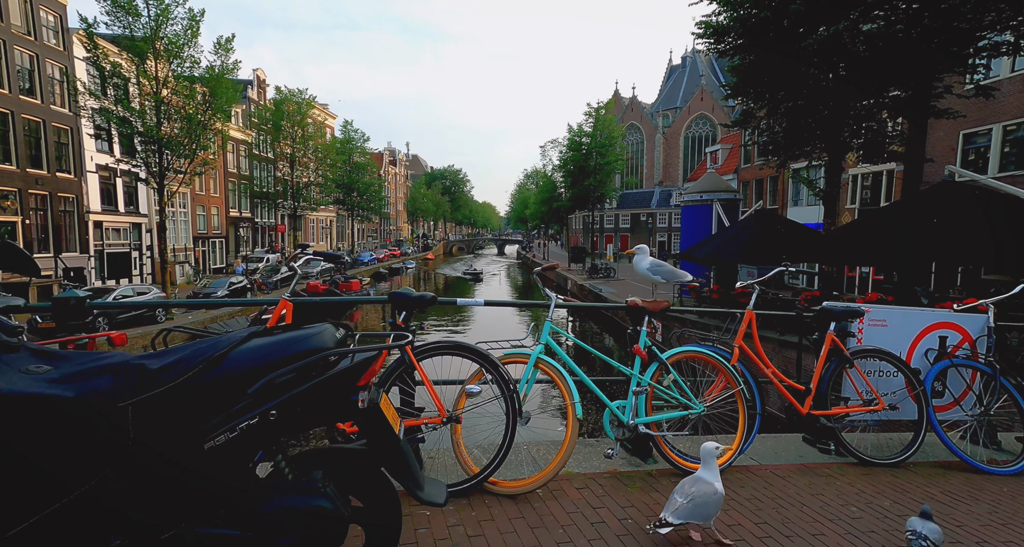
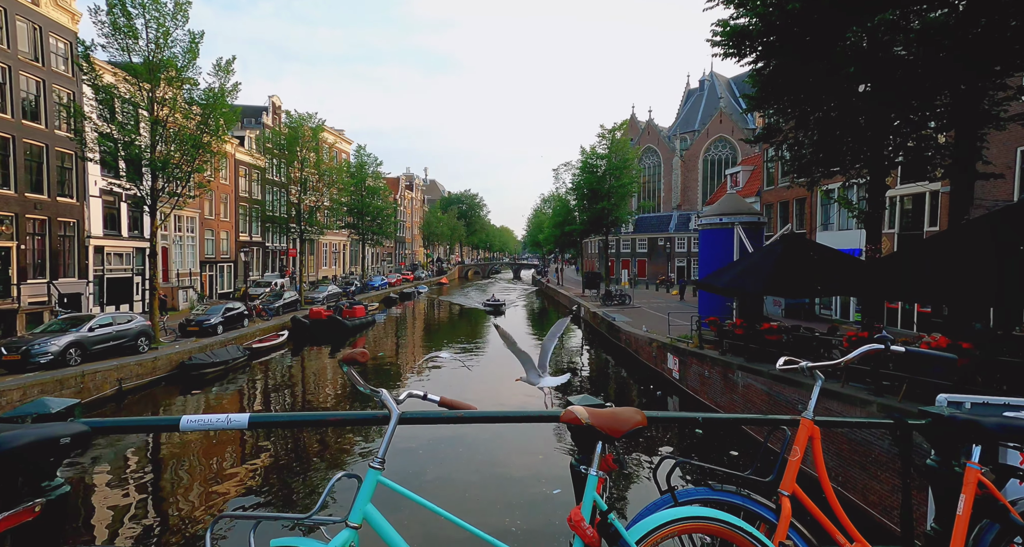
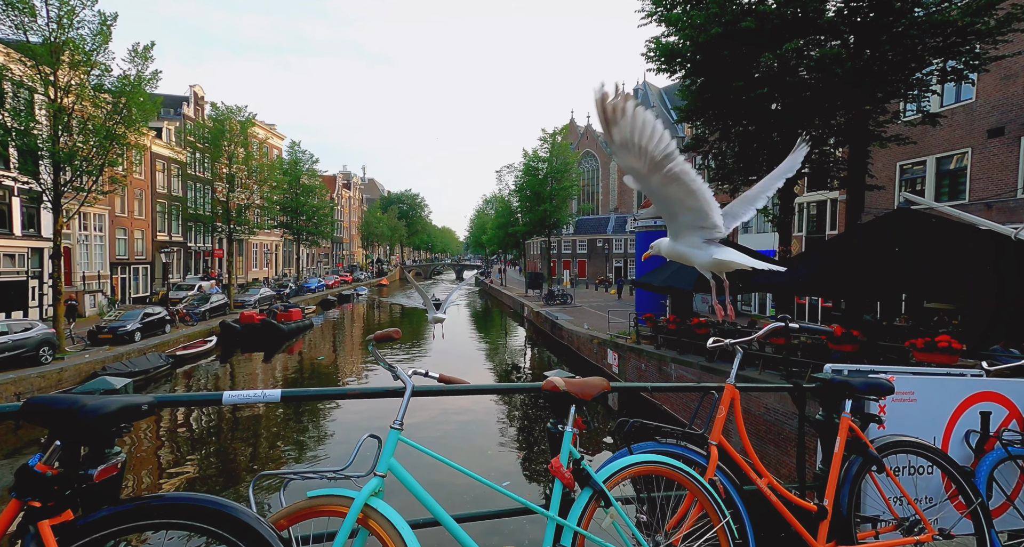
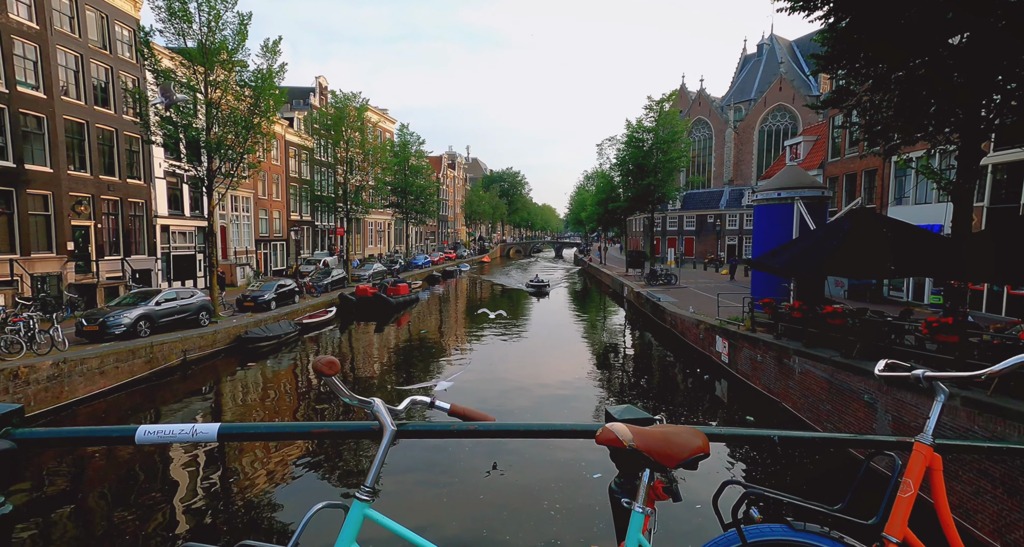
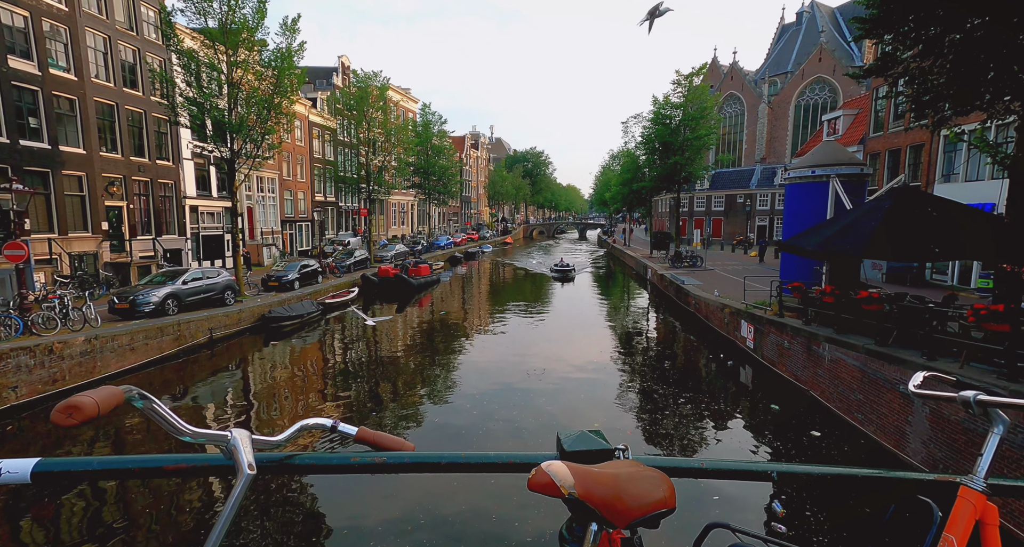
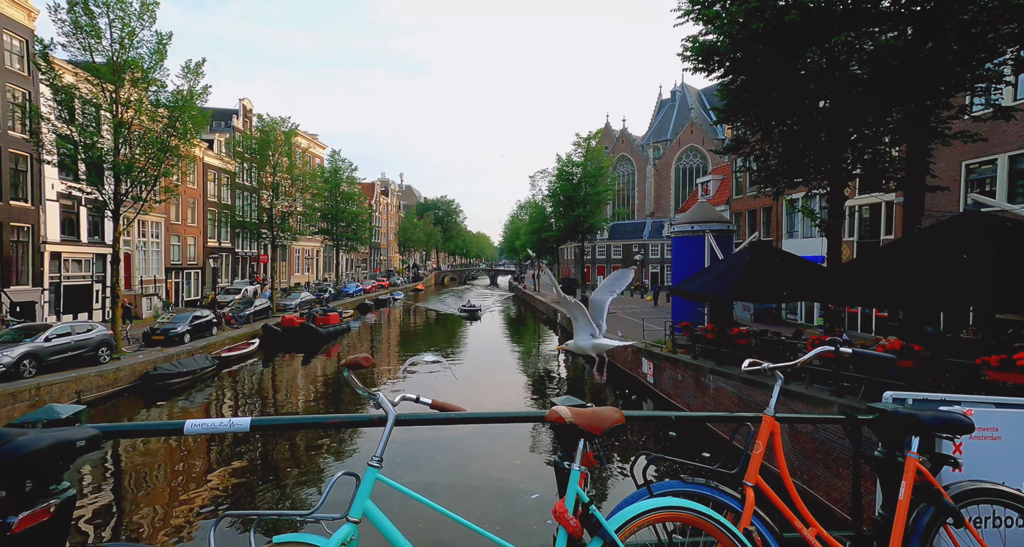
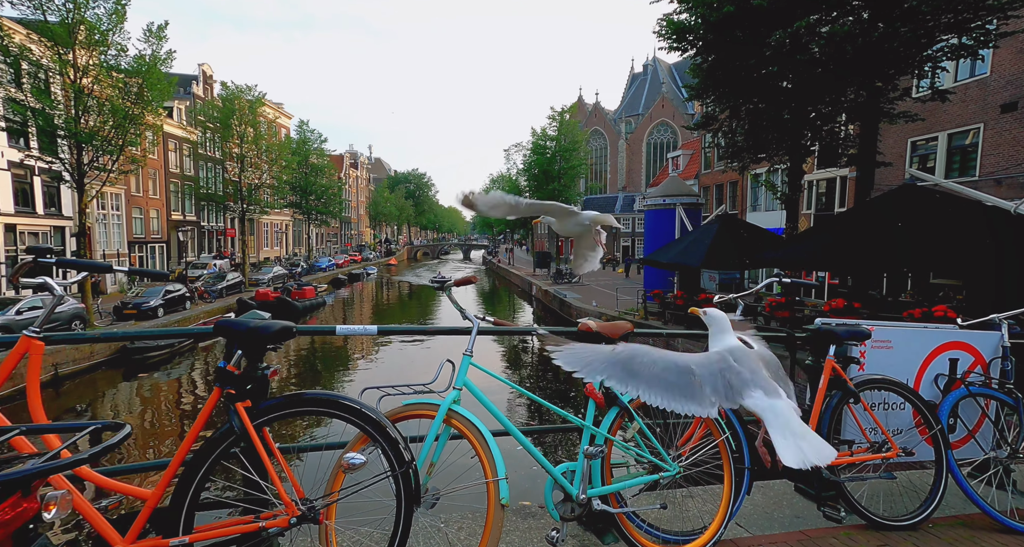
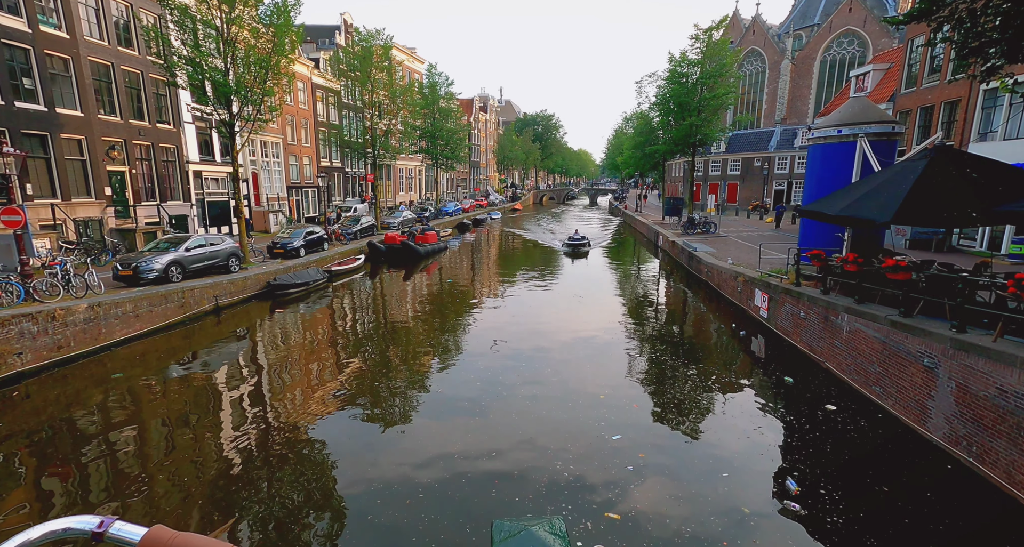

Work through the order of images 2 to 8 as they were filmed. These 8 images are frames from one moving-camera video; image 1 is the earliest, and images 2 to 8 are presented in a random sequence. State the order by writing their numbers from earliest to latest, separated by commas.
7, 3, 6, 2, 4, 5, 8
